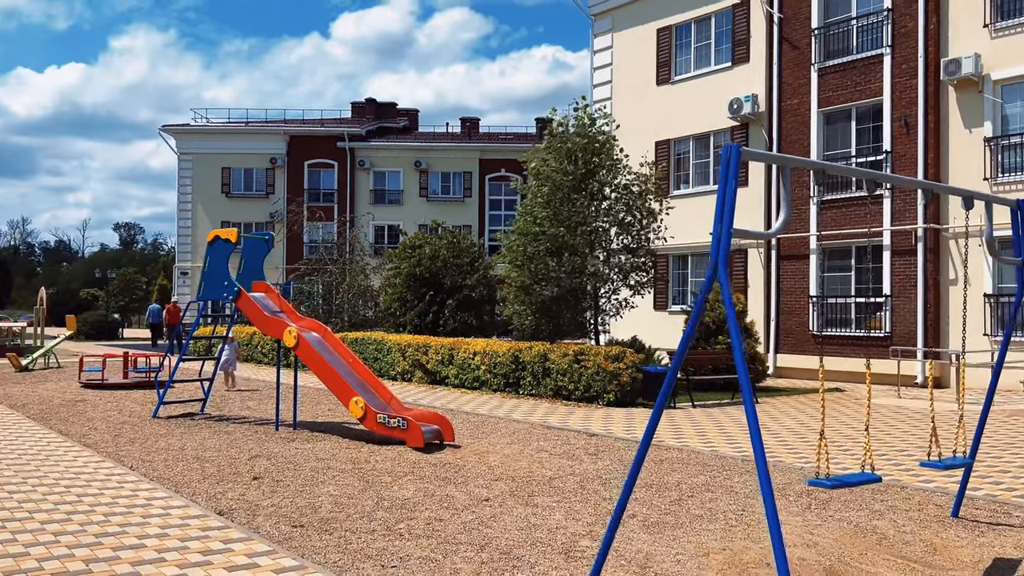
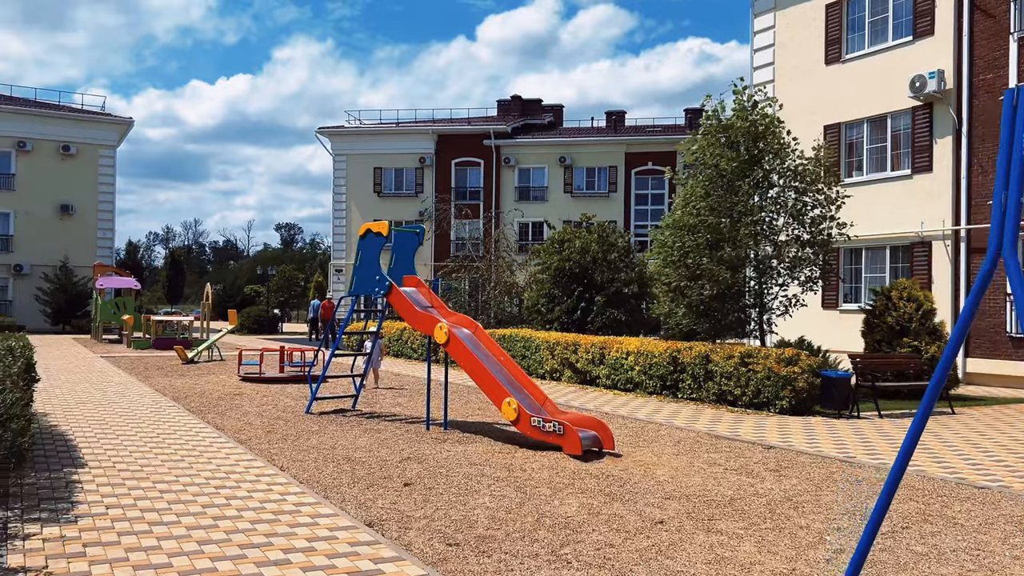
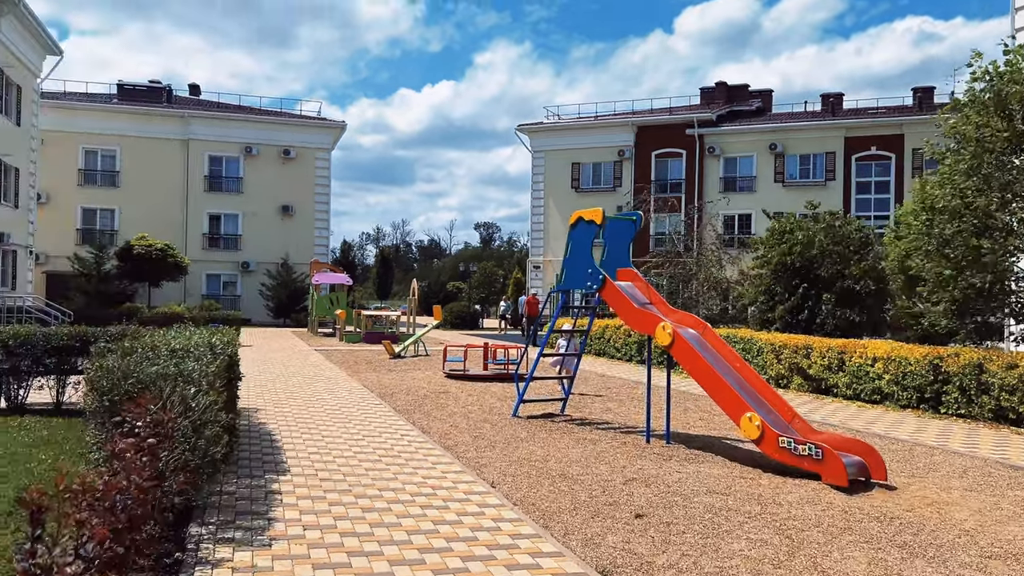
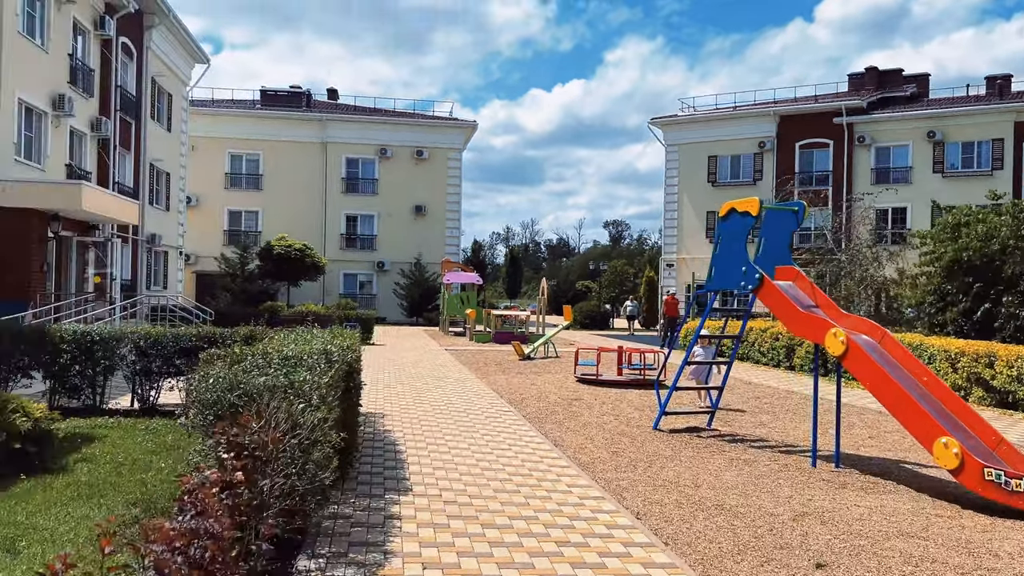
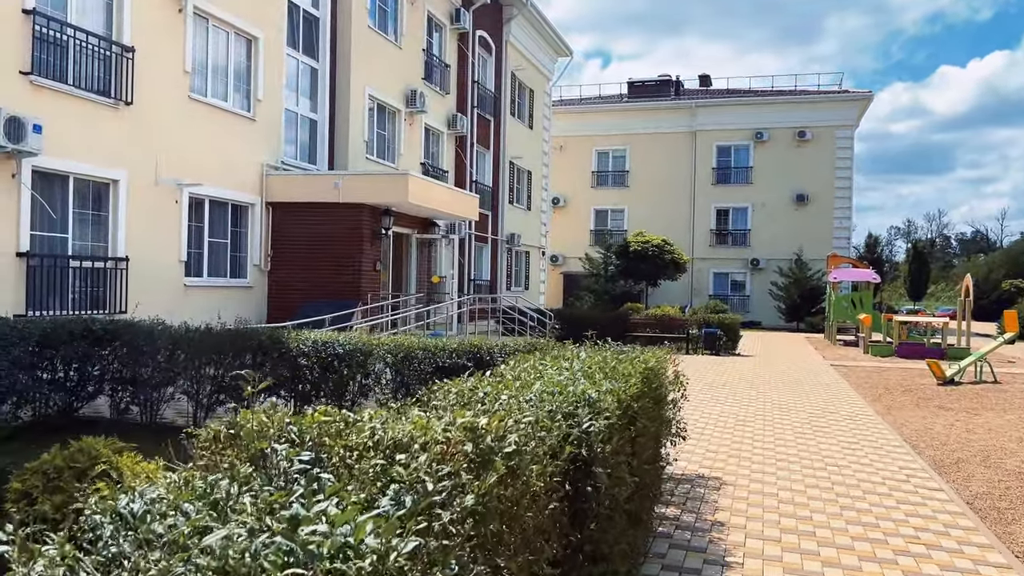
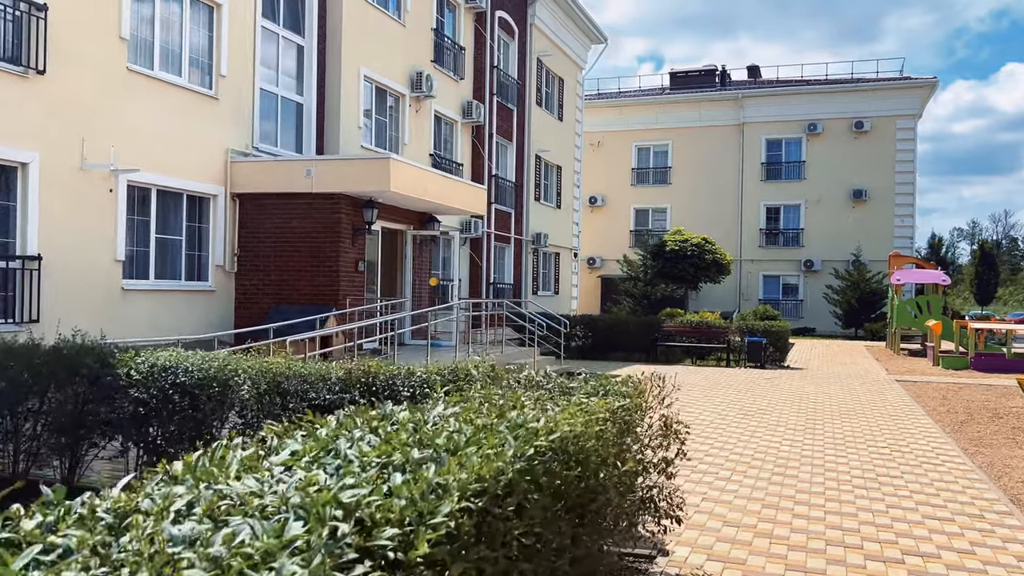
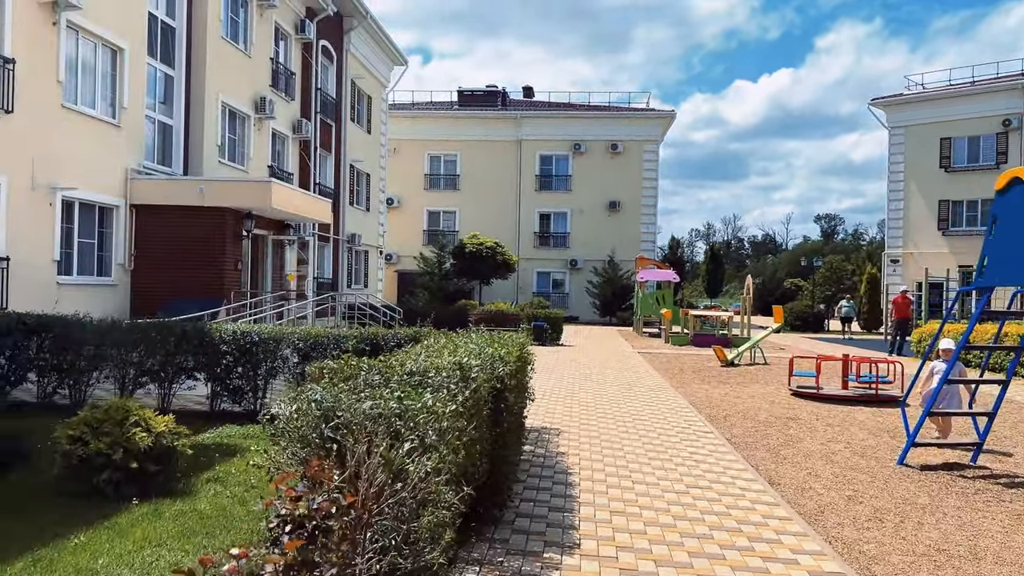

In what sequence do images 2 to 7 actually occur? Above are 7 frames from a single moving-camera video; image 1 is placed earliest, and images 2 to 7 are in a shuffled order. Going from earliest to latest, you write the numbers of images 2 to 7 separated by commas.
2, 3, 4, 7, 5, 6
